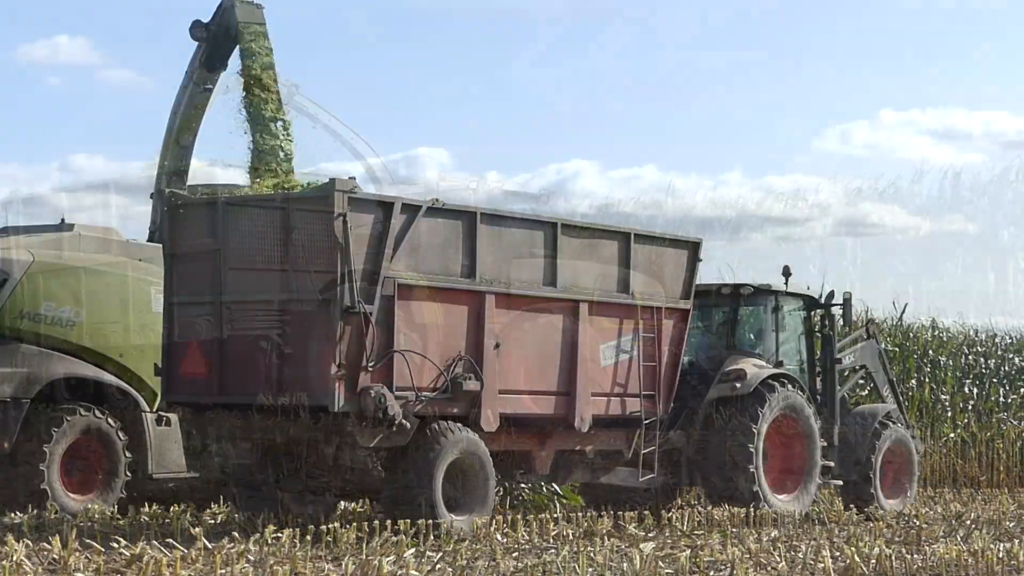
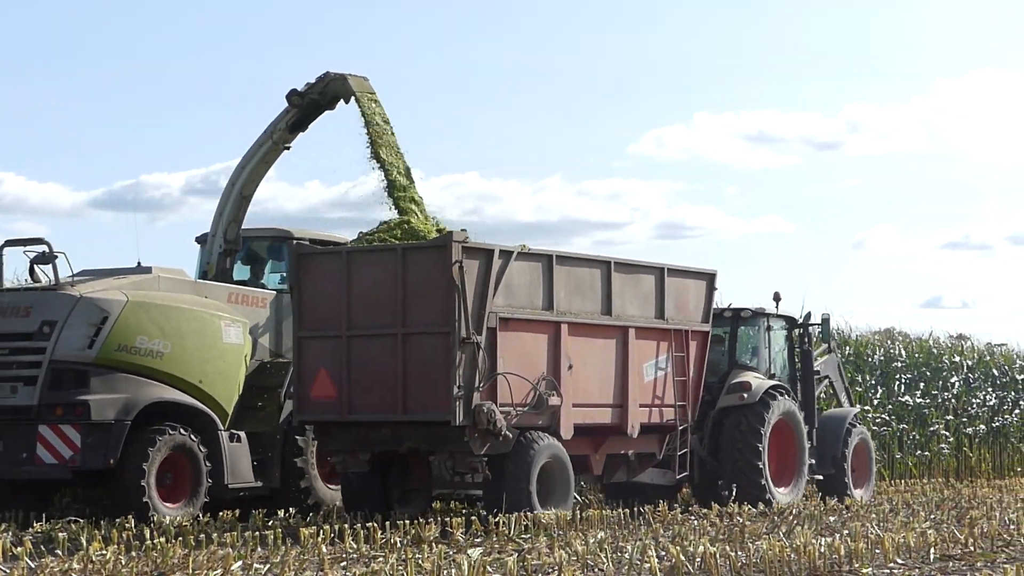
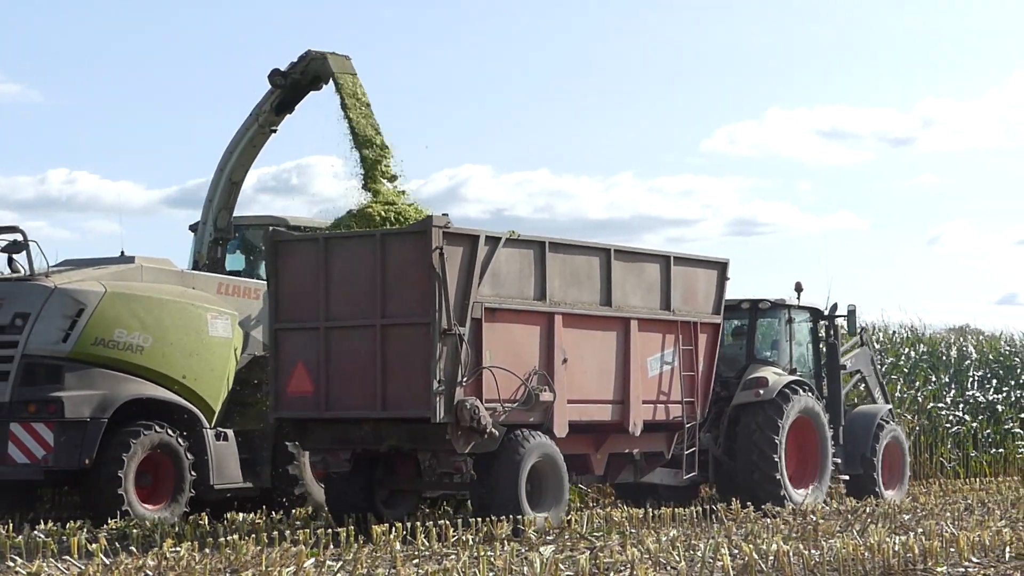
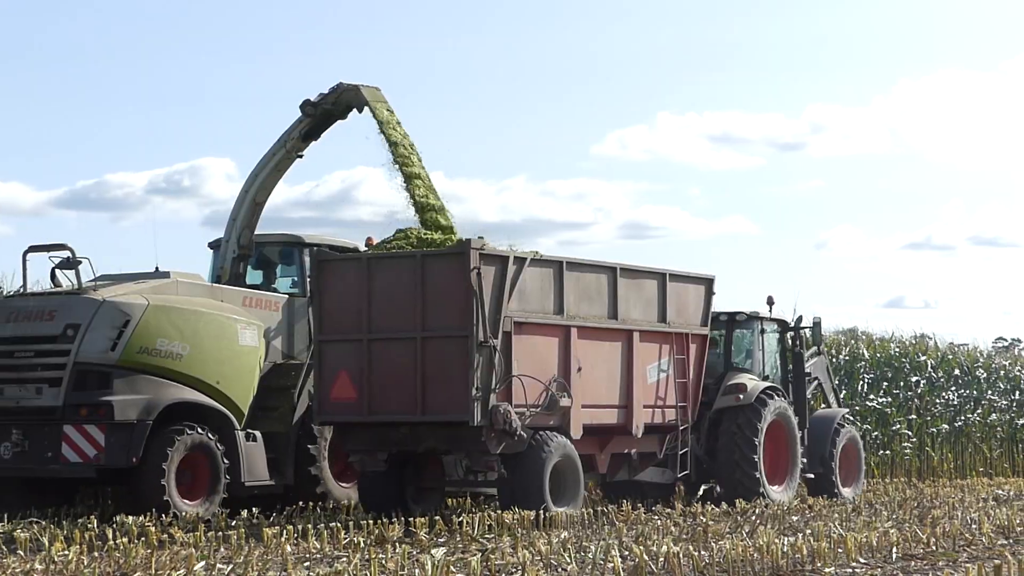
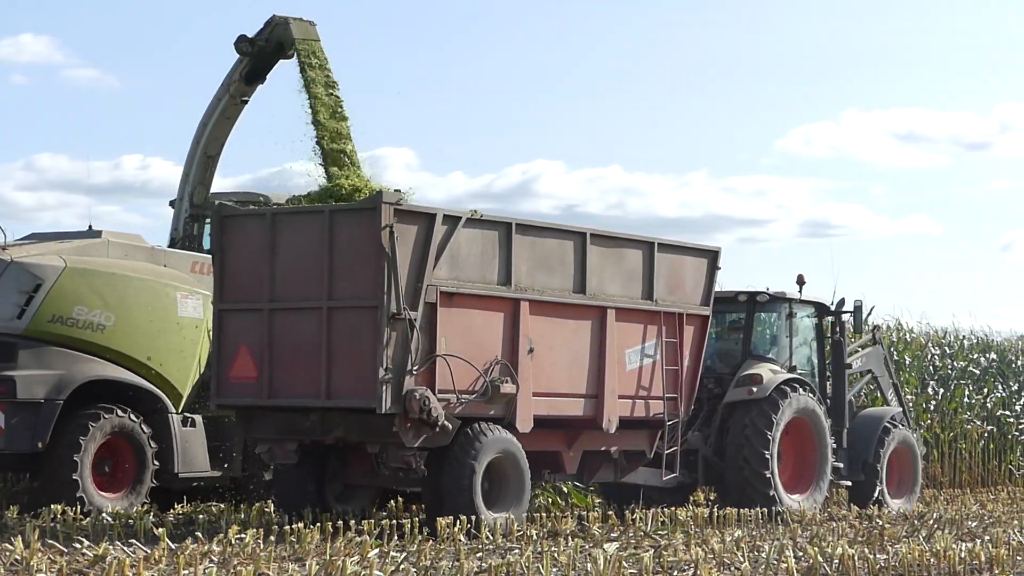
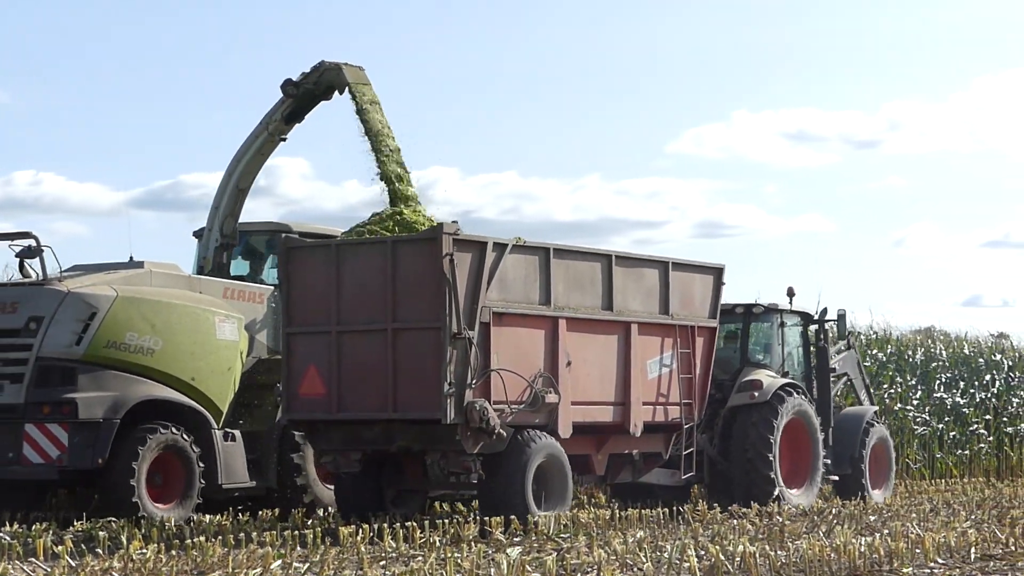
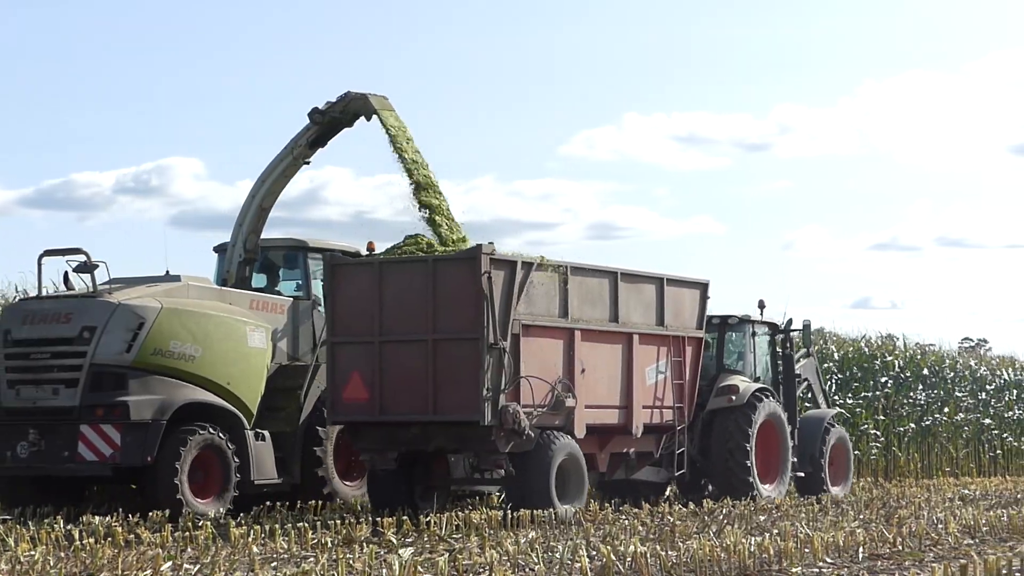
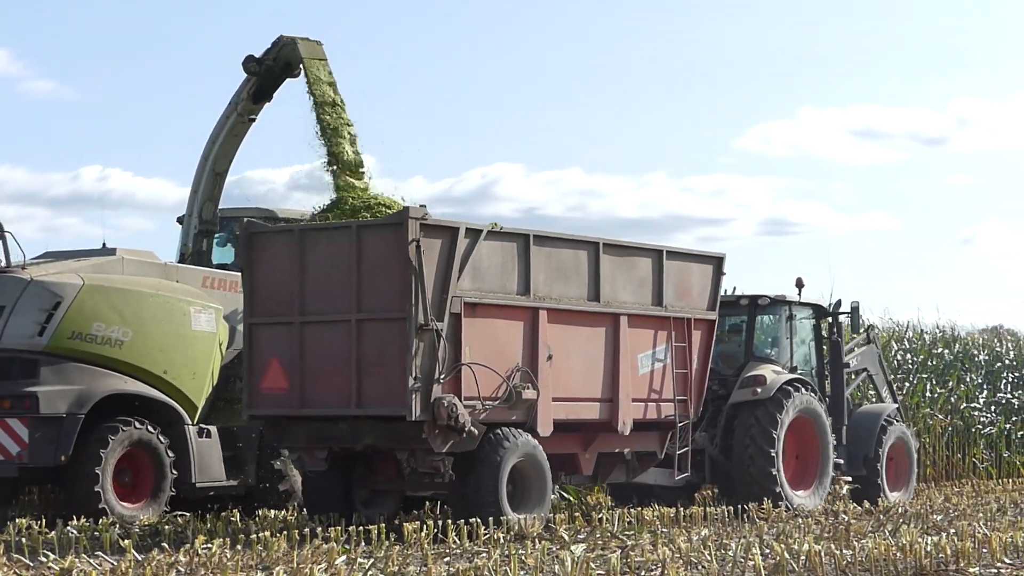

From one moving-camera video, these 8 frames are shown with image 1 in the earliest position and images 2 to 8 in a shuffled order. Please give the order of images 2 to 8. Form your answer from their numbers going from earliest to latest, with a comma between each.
5, 8, 3, 6, 2, 4, 7
